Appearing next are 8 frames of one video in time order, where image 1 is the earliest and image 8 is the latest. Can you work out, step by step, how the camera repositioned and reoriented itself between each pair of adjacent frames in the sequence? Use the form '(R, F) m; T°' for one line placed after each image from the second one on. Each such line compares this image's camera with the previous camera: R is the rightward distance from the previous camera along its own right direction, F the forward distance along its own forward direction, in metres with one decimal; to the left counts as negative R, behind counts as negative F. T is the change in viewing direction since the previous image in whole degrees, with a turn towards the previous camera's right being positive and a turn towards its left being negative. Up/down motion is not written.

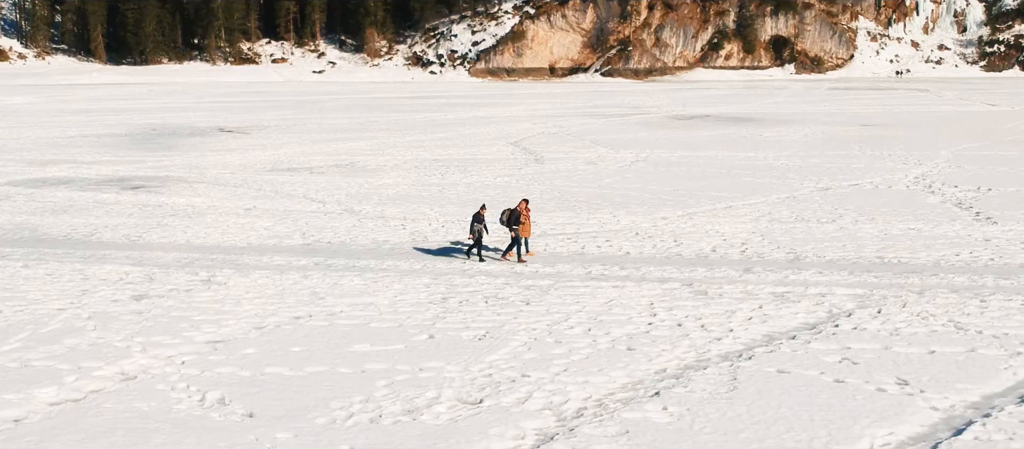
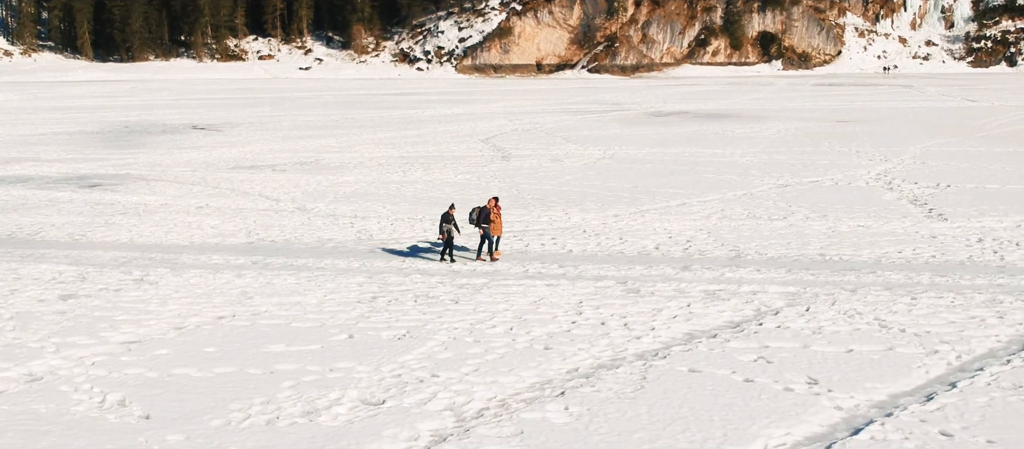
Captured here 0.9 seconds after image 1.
(+1.0, +0.1) m; 0°
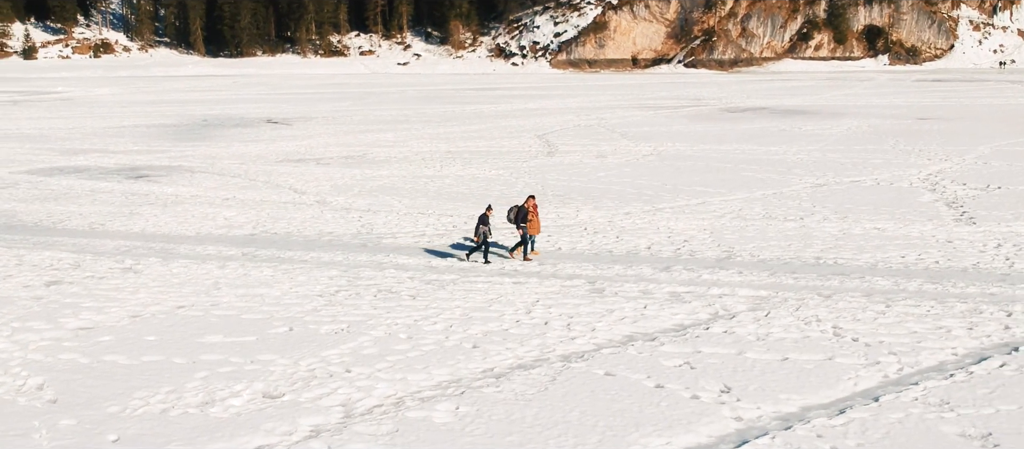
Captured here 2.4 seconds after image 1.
(+2.3, +0.3) m; -6°
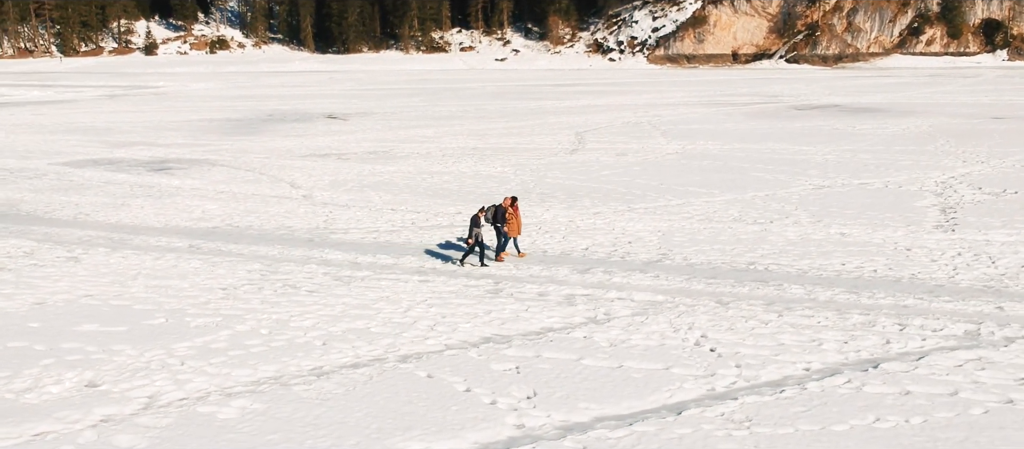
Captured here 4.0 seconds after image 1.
(+3.4, +0.3) m; -7°
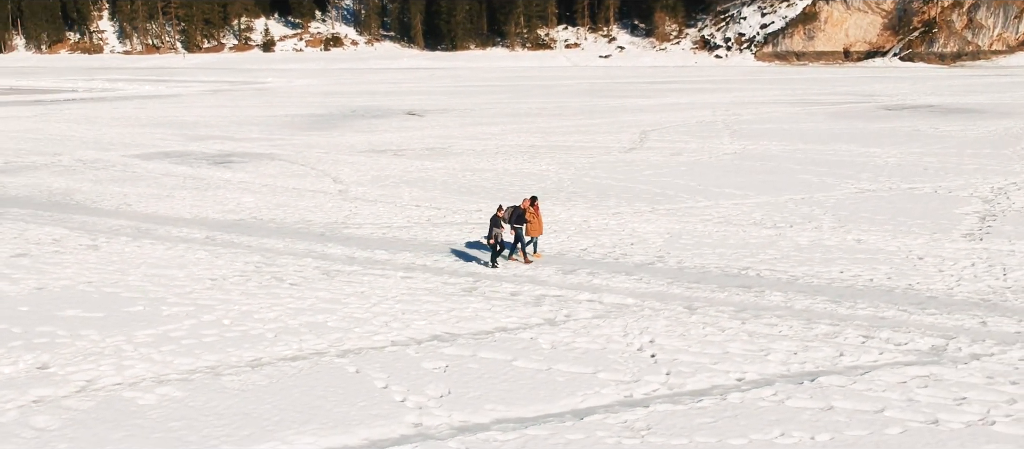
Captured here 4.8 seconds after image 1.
(+2.2, +0.1) m; -7°
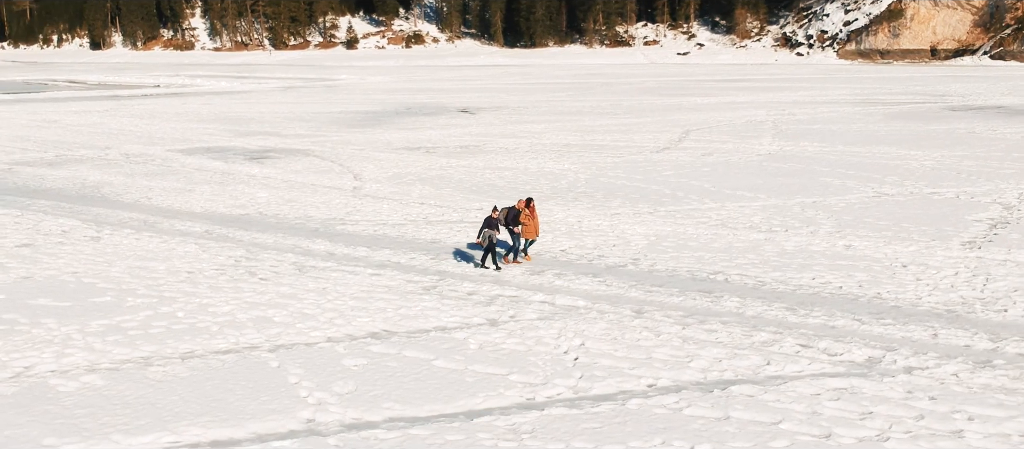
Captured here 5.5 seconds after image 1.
(+2.0, 0.0) m; -5°
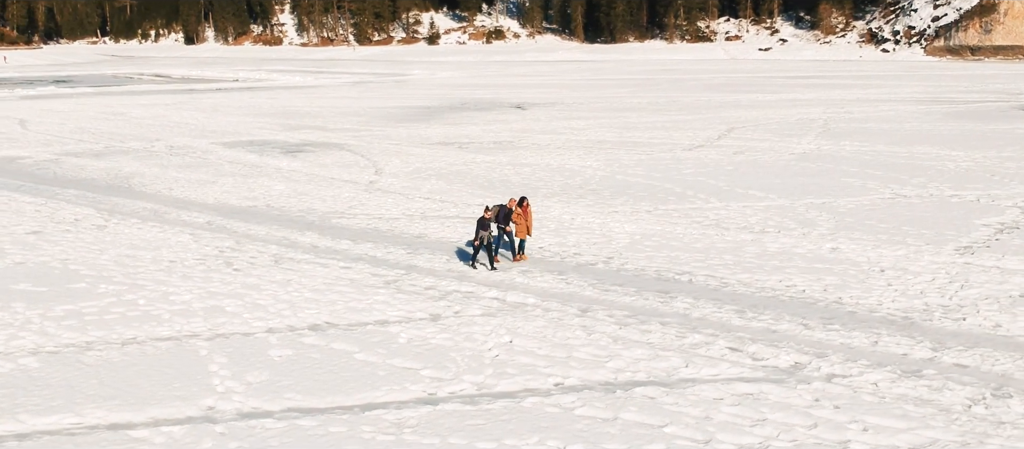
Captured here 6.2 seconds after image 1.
(+2.0, 0.0) m; -5°
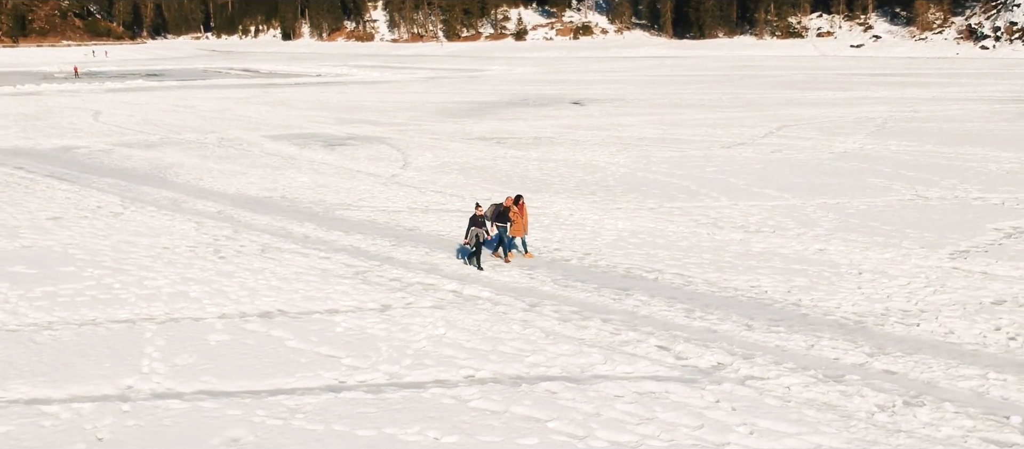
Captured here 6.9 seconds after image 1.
(+2.0, 0.0) m; -6°
